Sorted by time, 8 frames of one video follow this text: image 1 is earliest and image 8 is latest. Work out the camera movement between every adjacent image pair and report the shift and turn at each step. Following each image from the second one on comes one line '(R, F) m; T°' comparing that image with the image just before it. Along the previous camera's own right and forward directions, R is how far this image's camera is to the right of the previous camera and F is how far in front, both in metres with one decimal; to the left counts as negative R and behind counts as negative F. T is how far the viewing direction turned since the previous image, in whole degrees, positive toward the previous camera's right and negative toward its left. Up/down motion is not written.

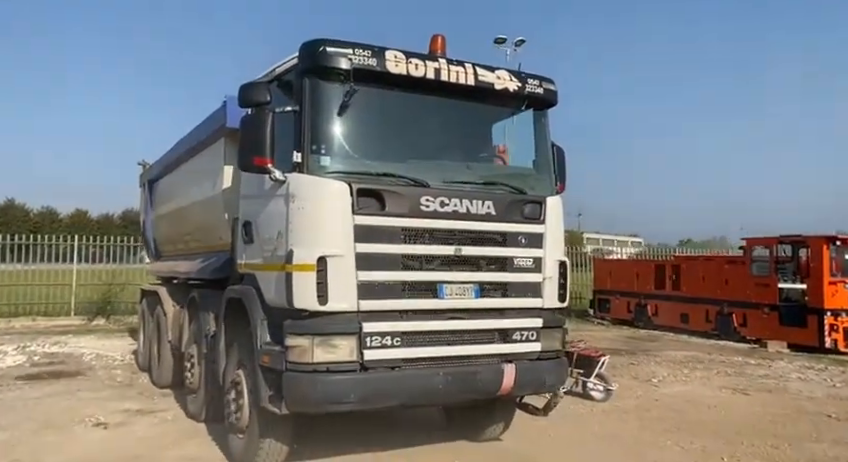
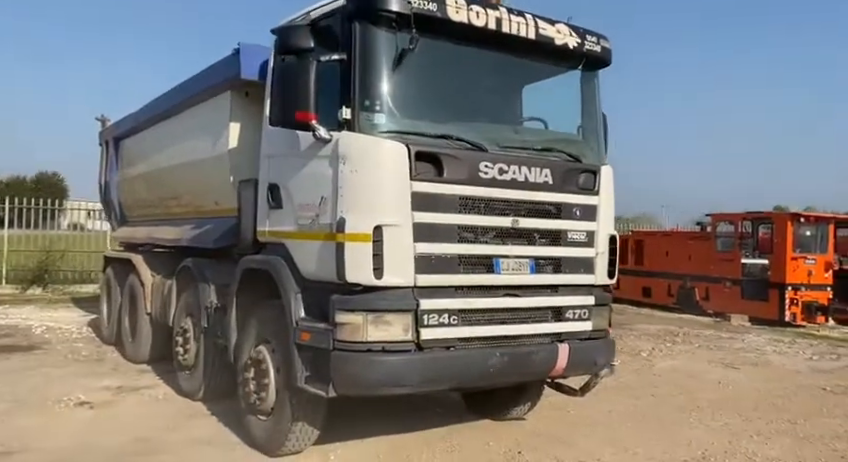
(-0.8, +0.4) m; +6°
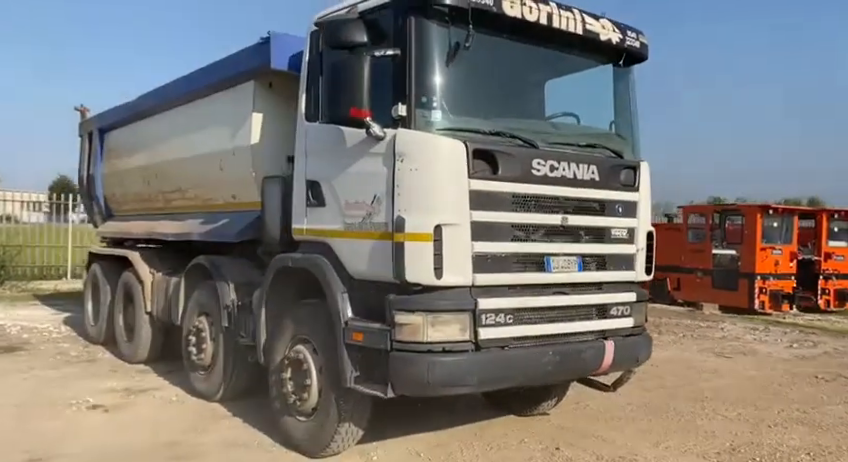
(-0.6, +0.1) m; +4°
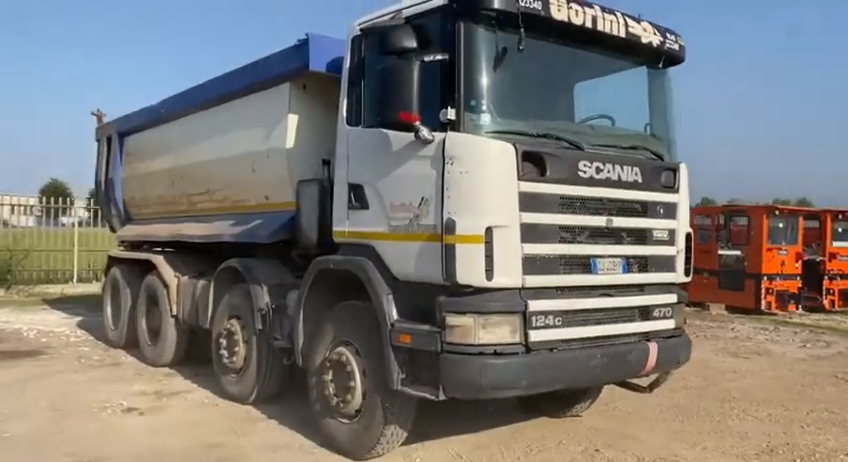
(-0.3, 0.0) m; +1°
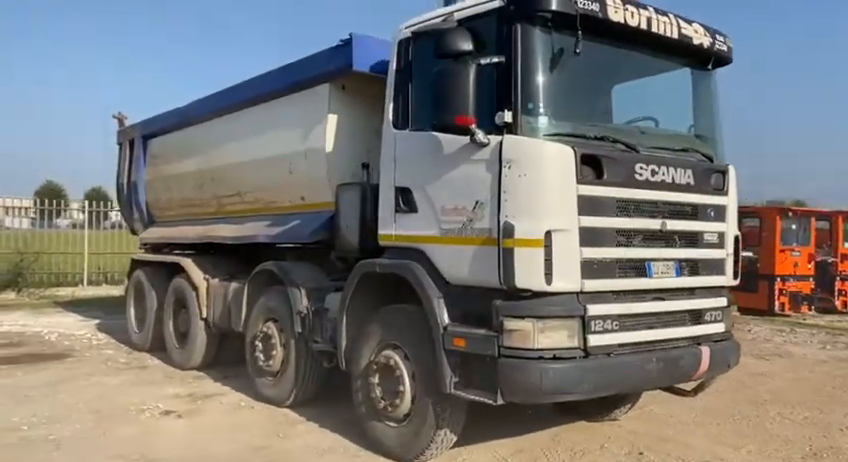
(-0.3, 0.0) m; 0°
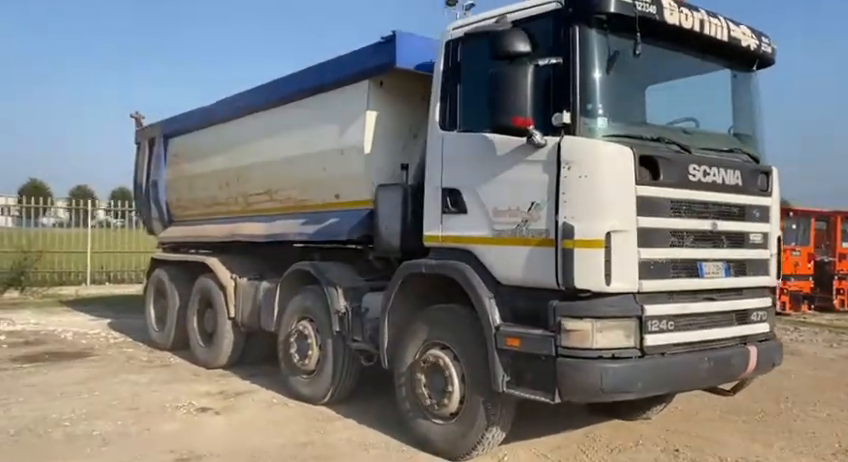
(-0.4, 0.0) m; +1°
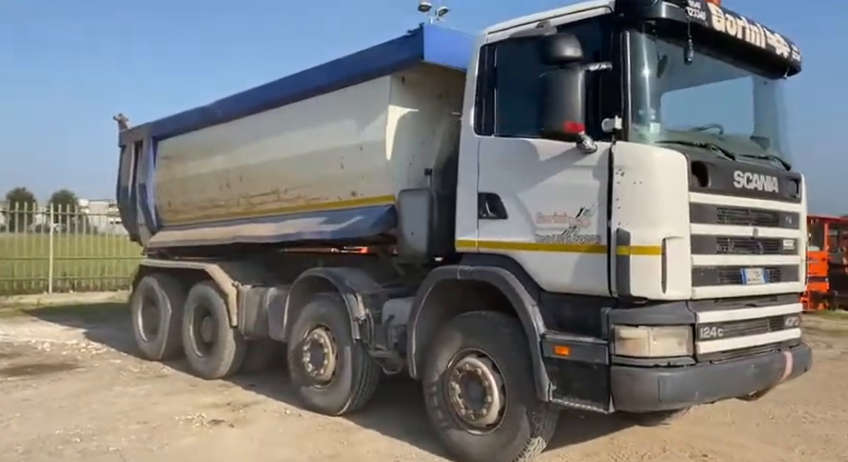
(-0.6, +0.1) m; +4°
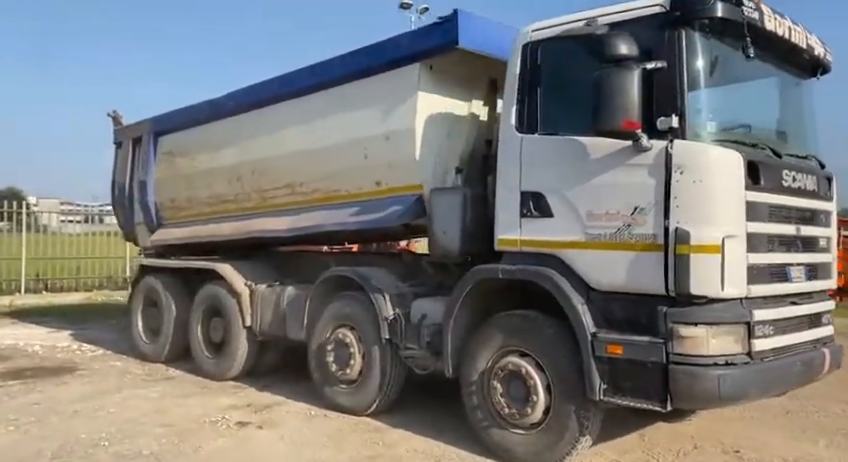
(-0.6, +0.1) m; +3°
